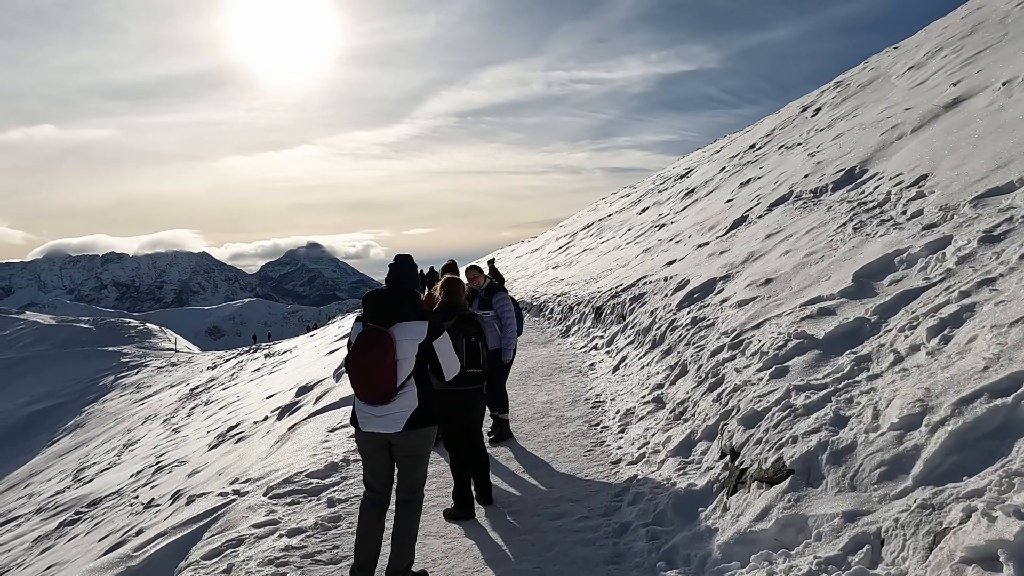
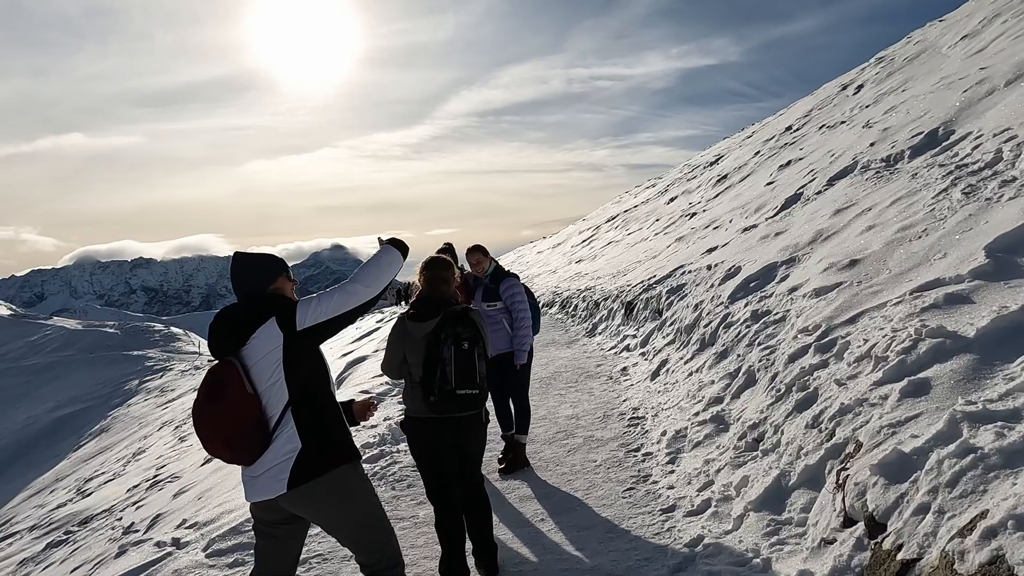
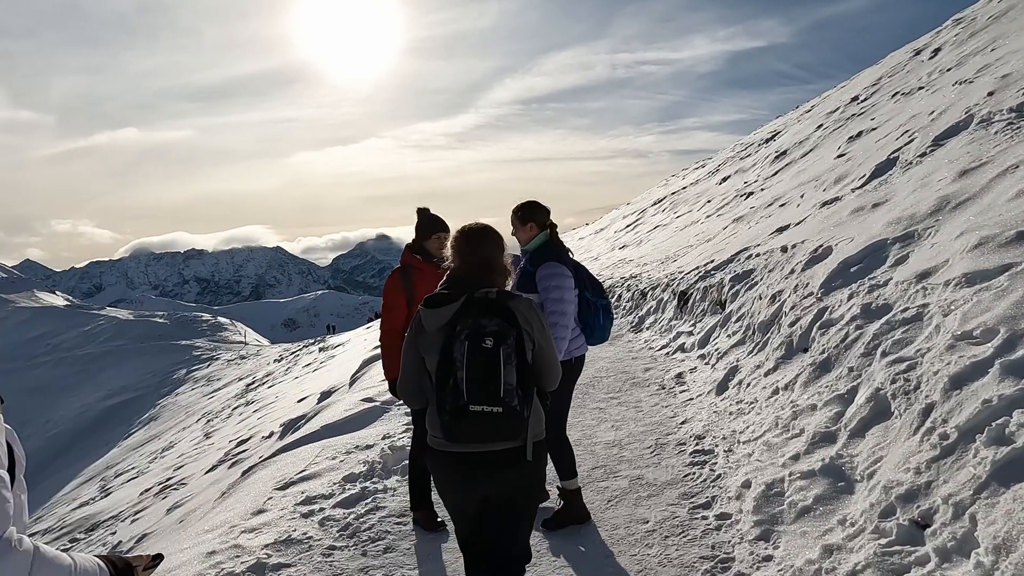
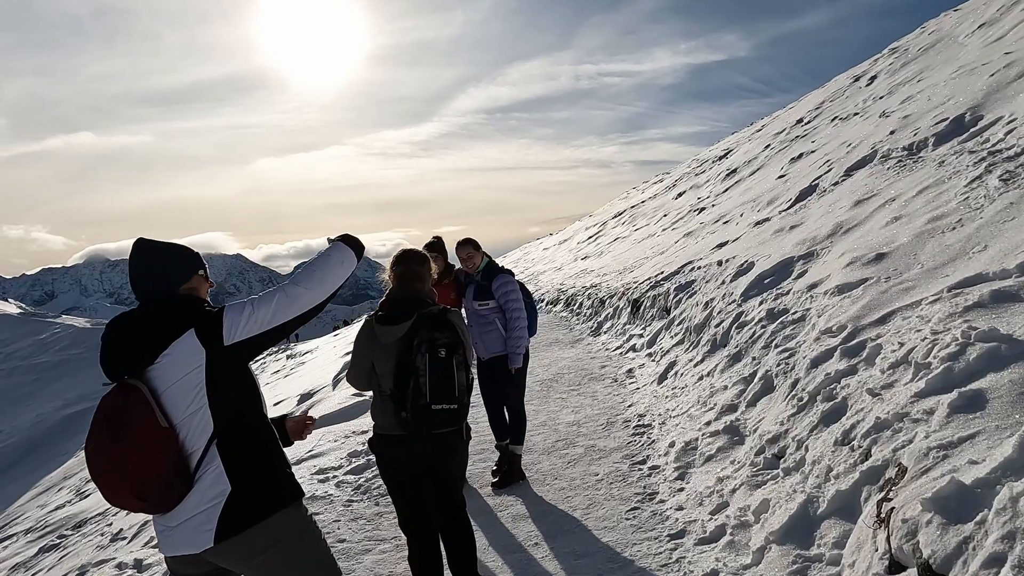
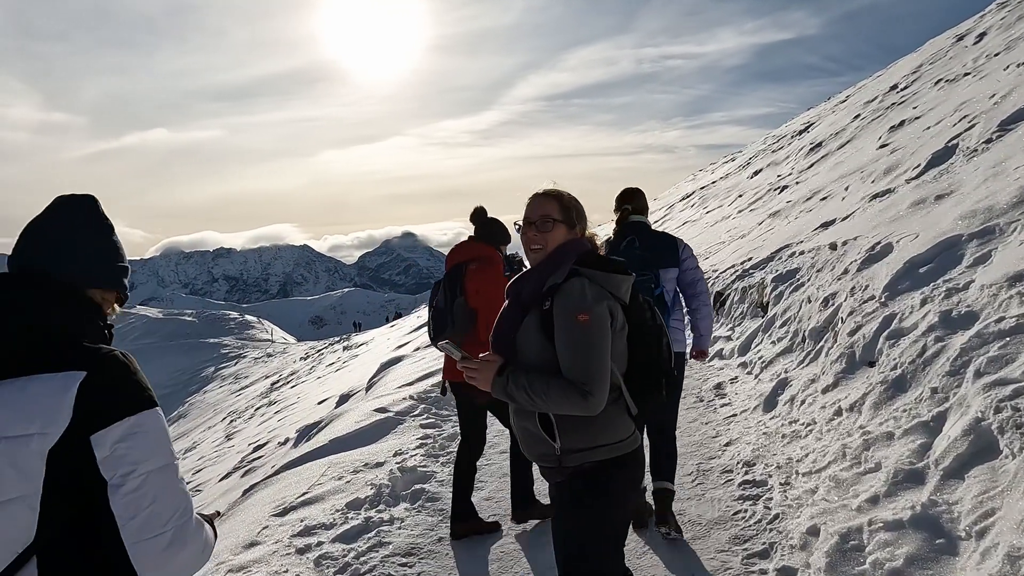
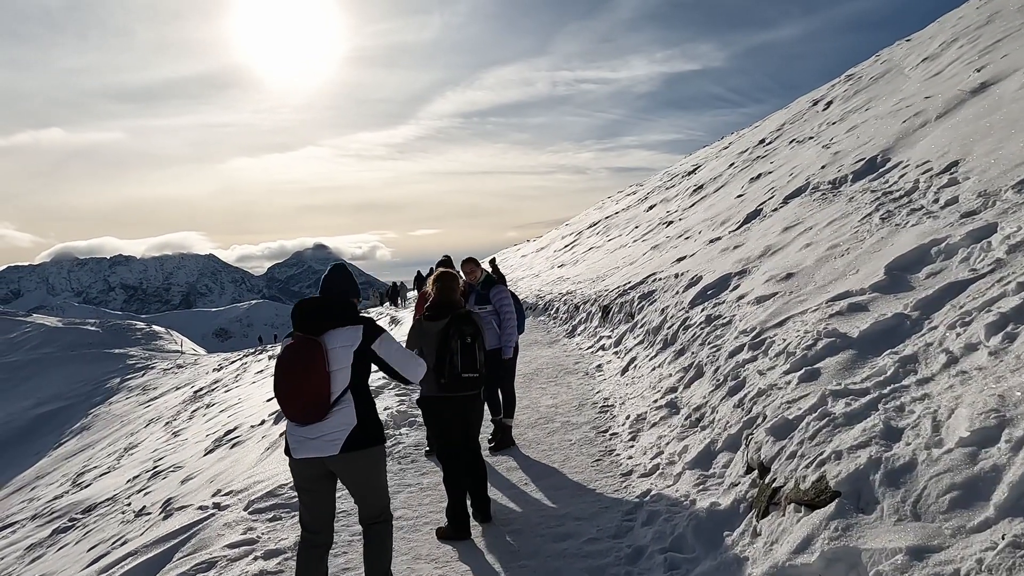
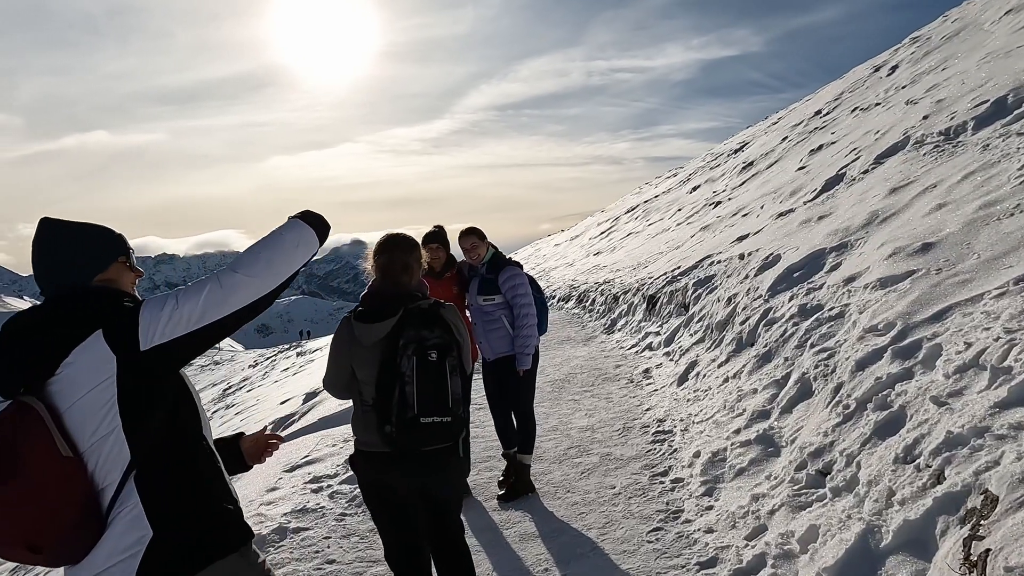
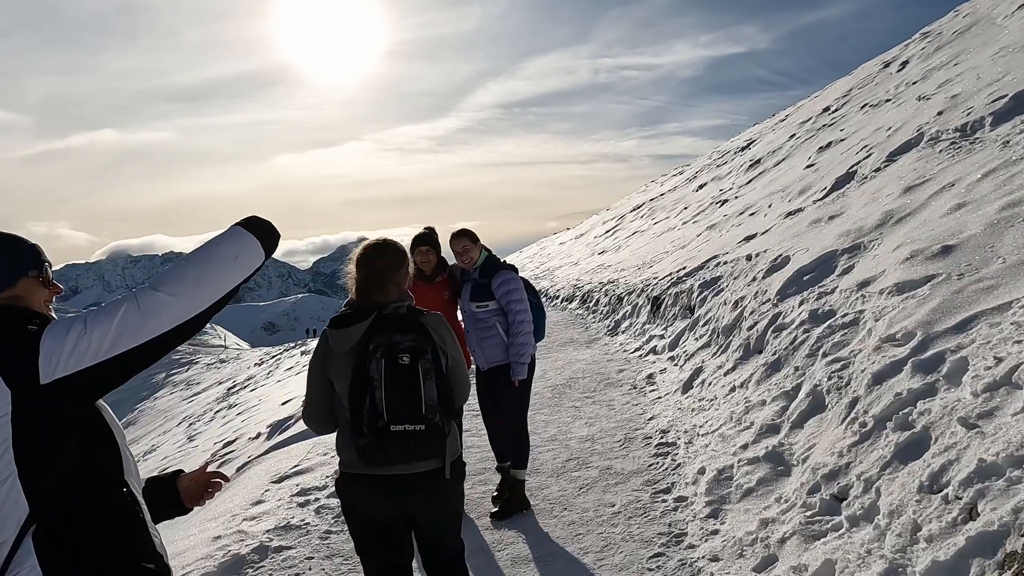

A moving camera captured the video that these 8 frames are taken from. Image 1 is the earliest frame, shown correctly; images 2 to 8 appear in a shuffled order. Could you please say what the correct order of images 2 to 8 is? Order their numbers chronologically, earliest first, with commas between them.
6, 2, 4, 7, 8, 3, 5
